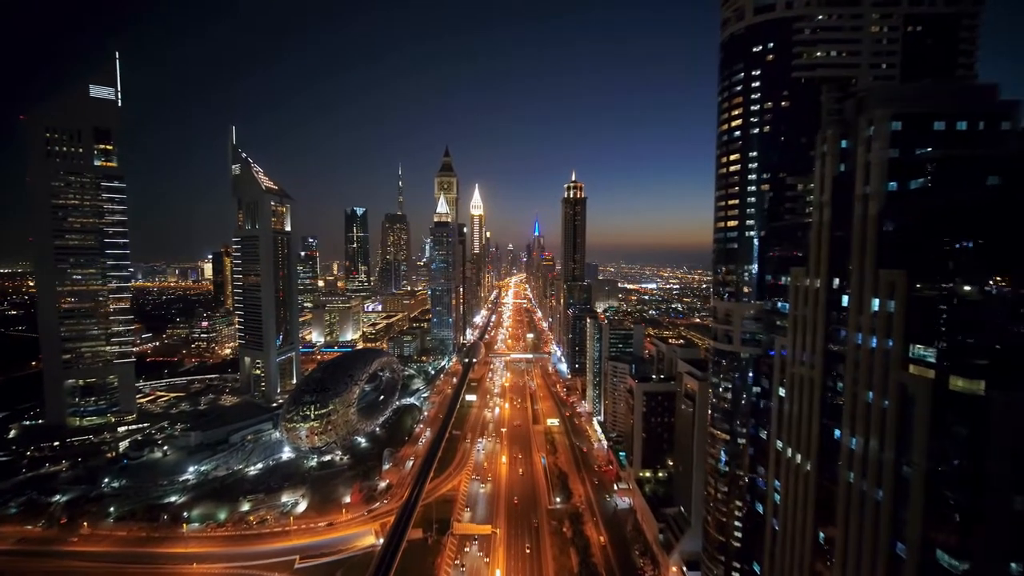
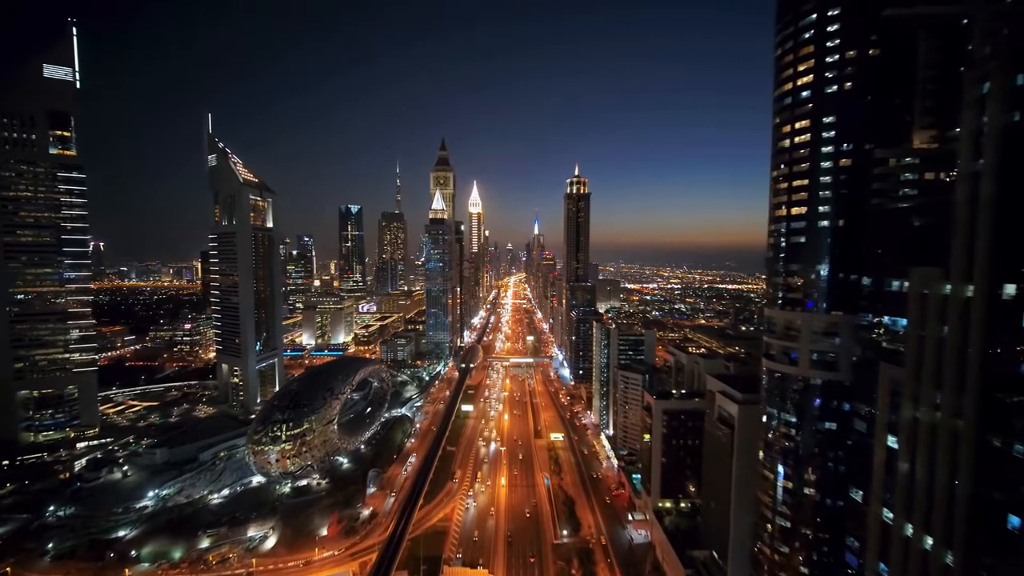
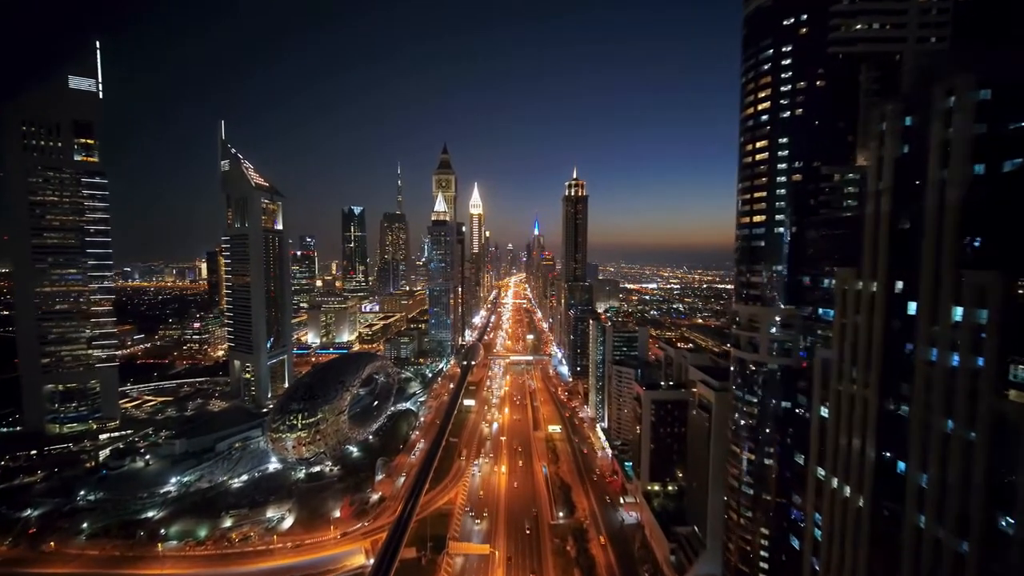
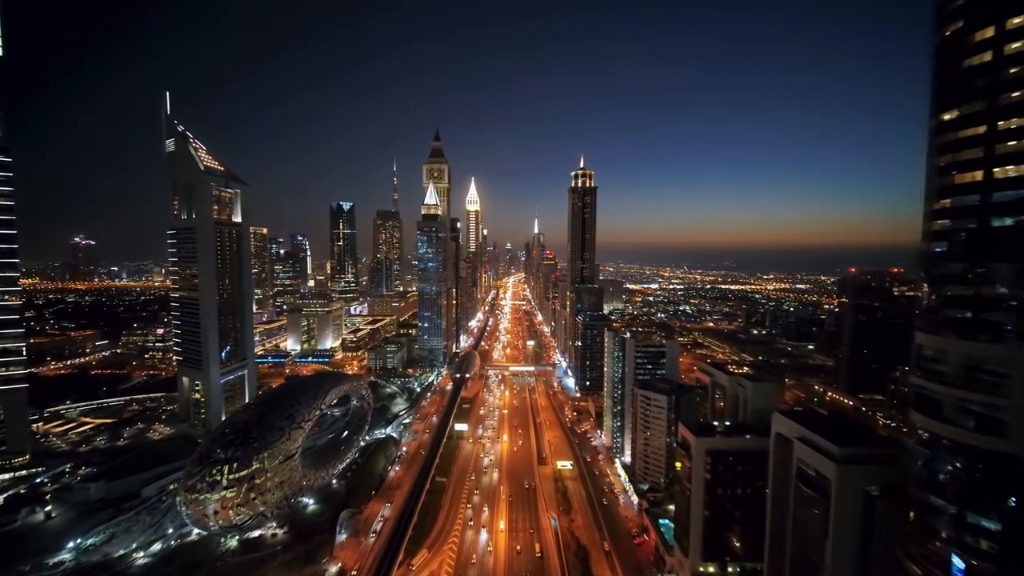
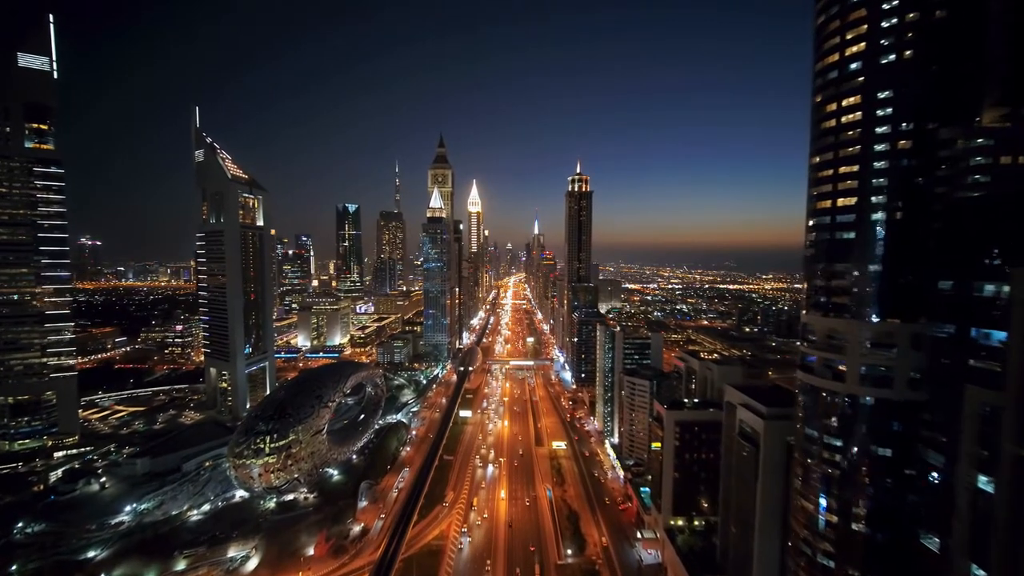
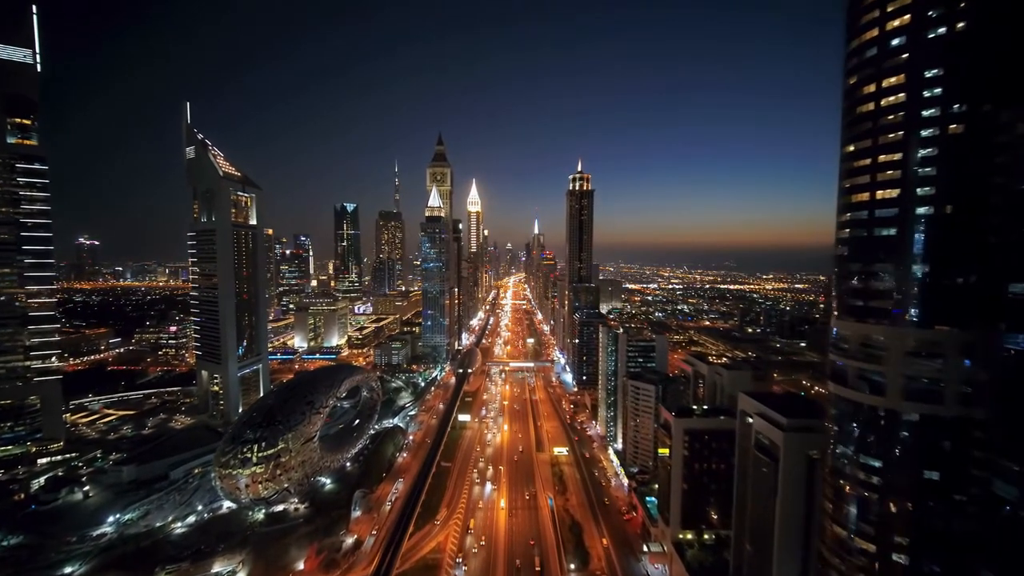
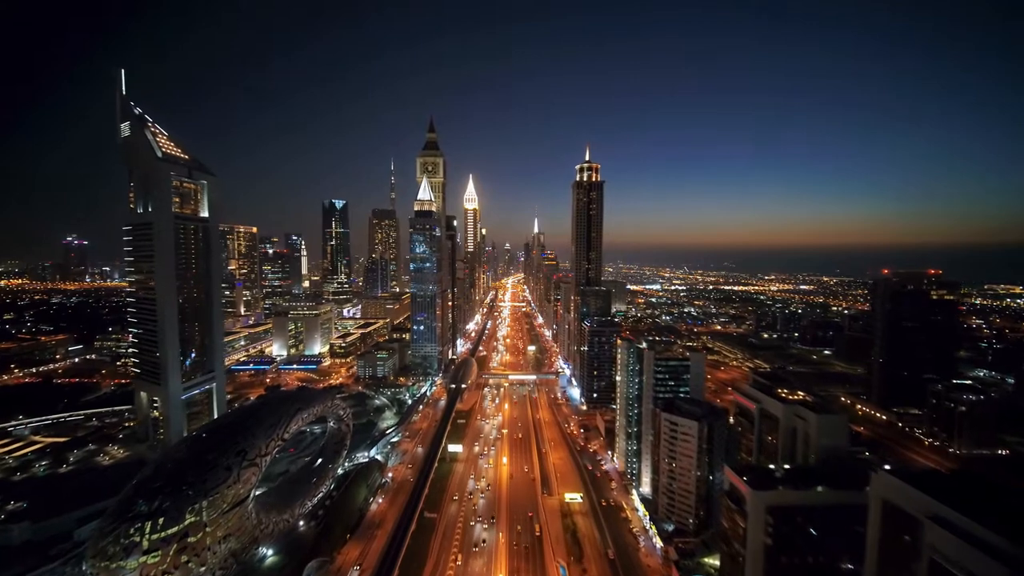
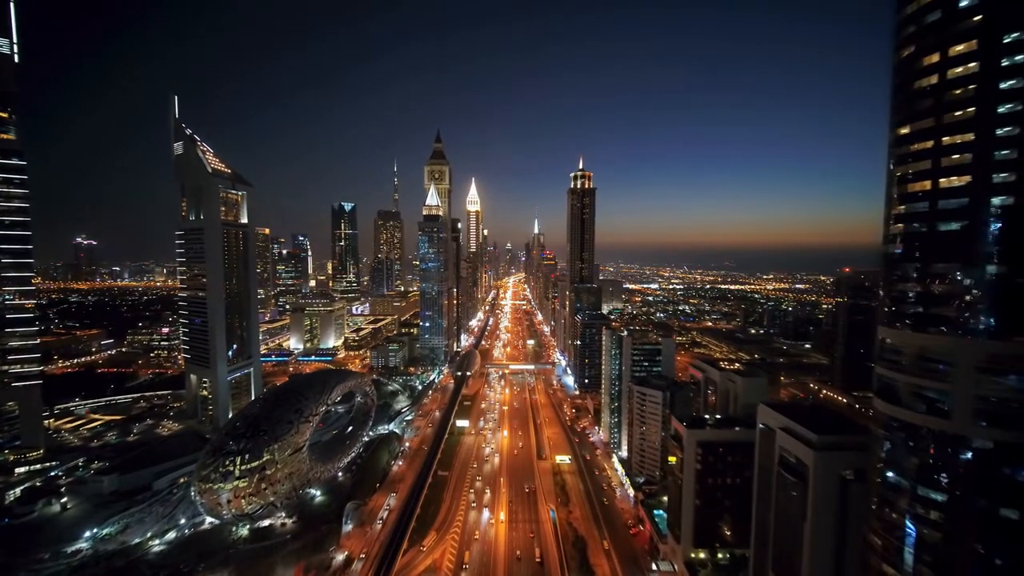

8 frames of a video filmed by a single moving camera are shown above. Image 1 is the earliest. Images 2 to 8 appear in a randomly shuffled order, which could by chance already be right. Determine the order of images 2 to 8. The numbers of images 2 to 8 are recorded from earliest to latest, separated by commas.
3, 2, 5, 6, 8, 4, 7
